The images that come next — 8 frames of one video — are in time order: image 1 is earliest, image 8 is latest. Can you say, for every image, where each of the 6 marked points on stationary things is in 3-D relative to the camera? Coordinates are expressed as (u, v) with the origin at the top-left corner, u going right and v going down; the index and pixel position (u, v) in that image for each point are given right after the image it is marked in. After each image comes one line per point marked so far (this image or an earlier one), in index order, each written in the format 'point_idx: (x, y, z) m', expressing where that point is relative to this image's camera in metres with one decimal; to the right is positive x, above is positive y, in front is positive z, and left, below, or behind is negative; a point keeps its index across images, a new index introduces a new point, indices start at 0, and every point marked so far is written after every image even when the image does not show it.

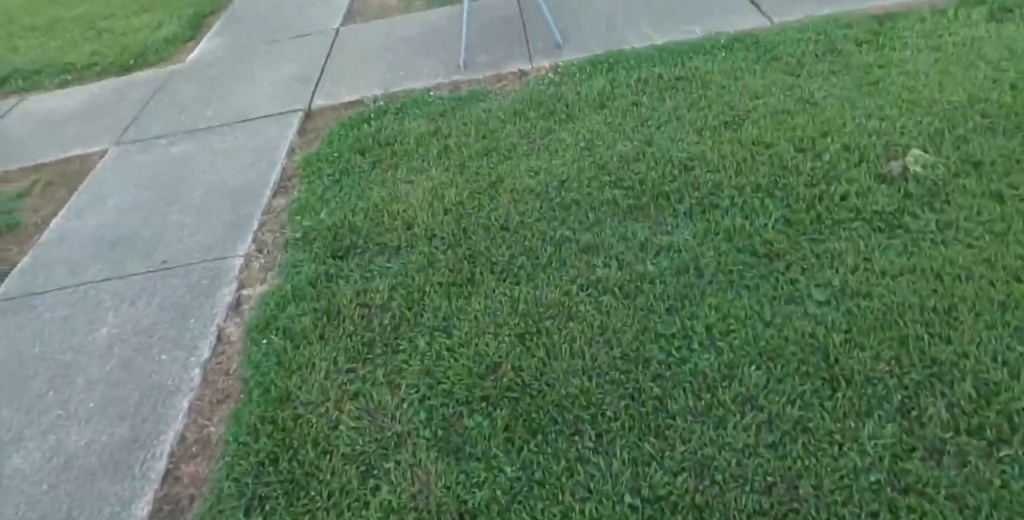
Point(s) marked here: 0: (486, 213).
0: (-0.1, +0.2, +2.4) m
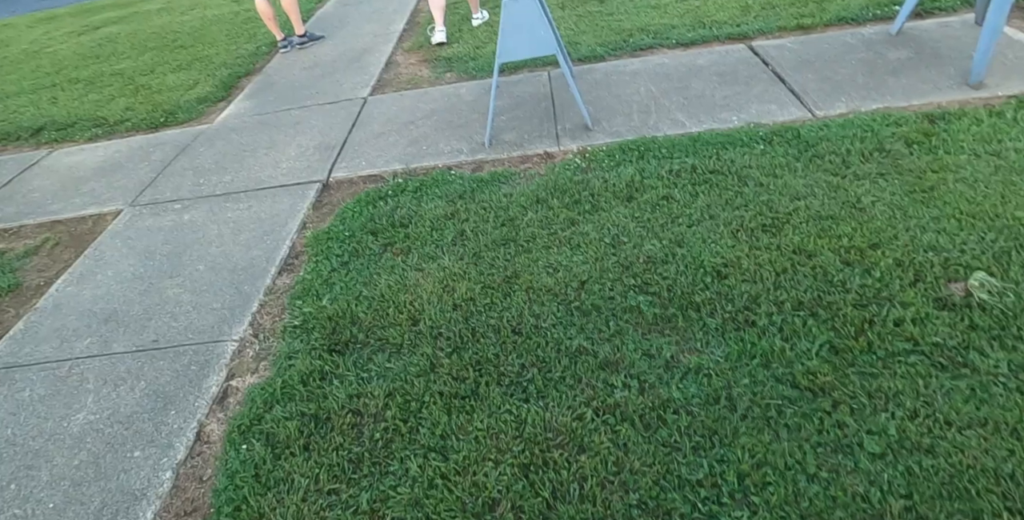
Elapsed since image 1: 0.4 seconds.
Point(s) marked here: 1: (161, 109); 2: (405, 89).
0: (-0.1, -0.2, +2.2) m
1: (-2.8, +1.2, +4.6) m
2: (-0.8, +1.2, +4.3) m
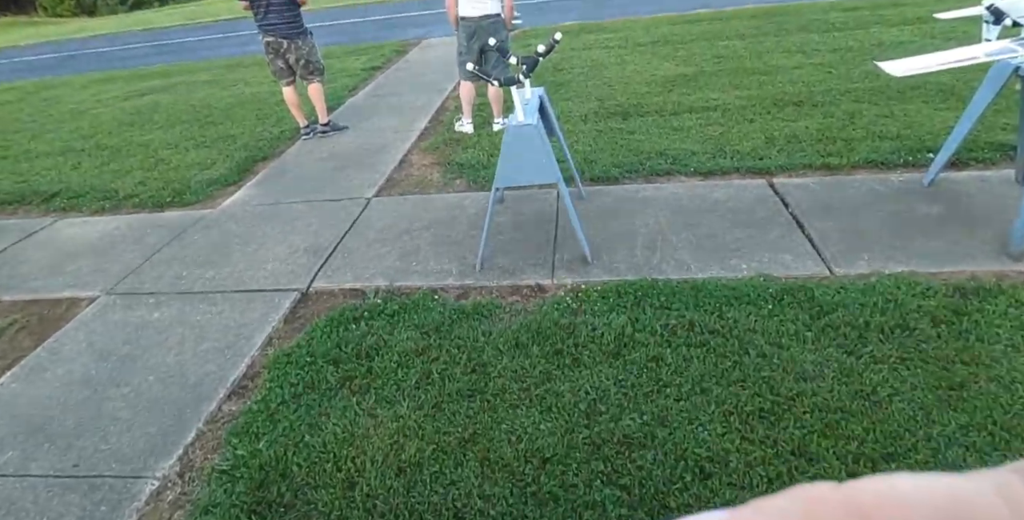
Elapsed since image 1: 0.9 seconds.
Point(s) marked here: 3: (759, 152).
0: (-0.2, -0.8, +2.0) m
1: (-2.7, +0.6, +4.7) m
2: (-0.7, +0.5, +4.2) m
3: (+1.8, +0.8, +4.2) m
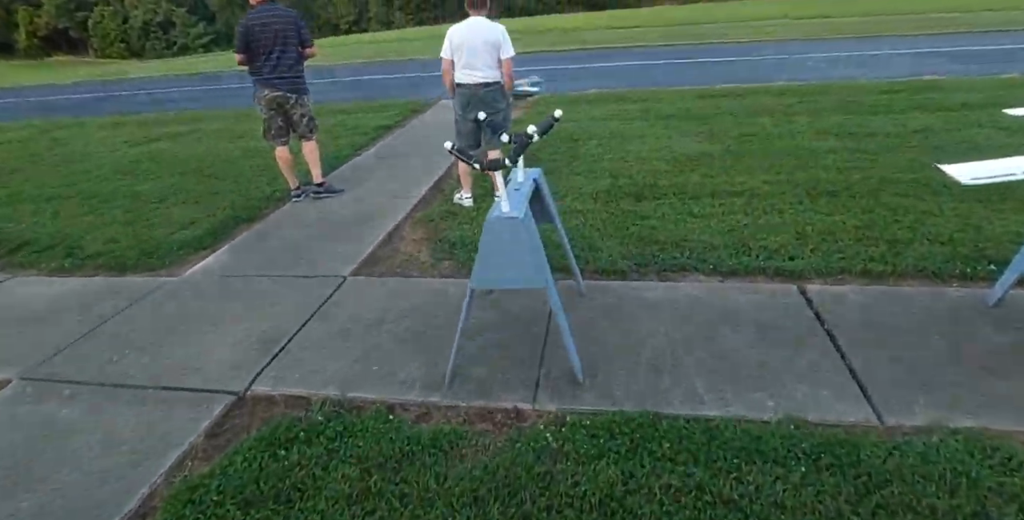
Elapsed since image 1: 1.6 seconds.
0: (-0.4, -1.2, +1.4) m
1: (-2.7, +0.1, +4.3) m
2: (-0.8, -0.1, +3.7) m
3: (+1.7, +0.1, +3.6) m
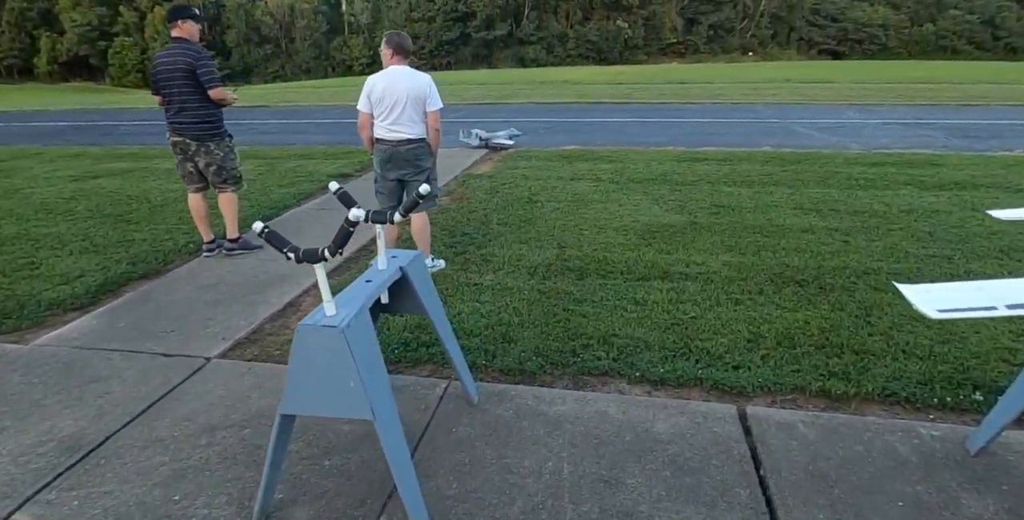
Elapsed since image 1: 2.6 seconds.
0: (-1.1, -1.4, +0.7) m
1: (-3.3, -0.3, +3.8) m
2: (-1.3, -0.5, +3.2) m
3: (+1.2, -0.5, +3.0) m
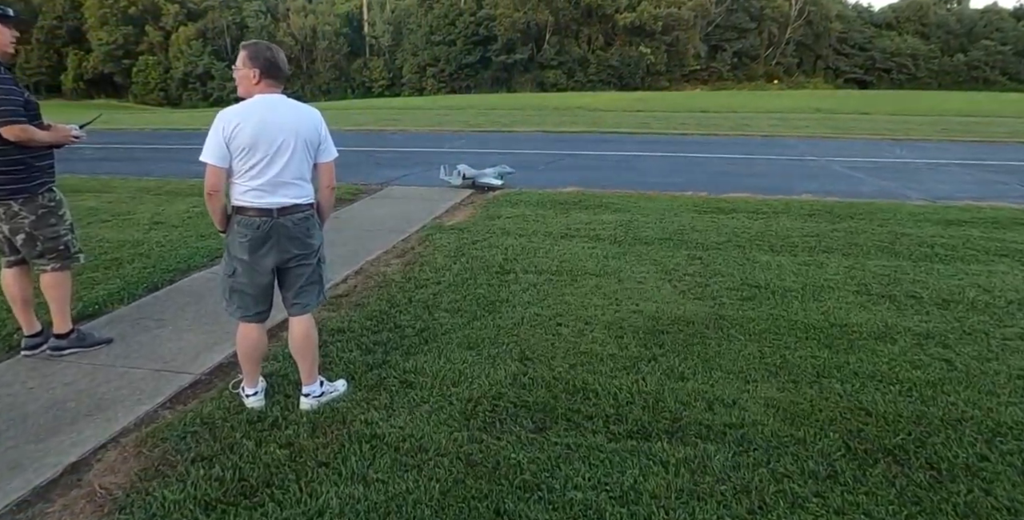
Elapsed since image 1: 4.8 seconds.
0: (-1.5, -1.9, -0.7) m
1: (-3.6, -0.8, +2.4) m
2: (-1.7, -1.1, +1.7) m
3: (+0.8, -1.1, +1.6) m
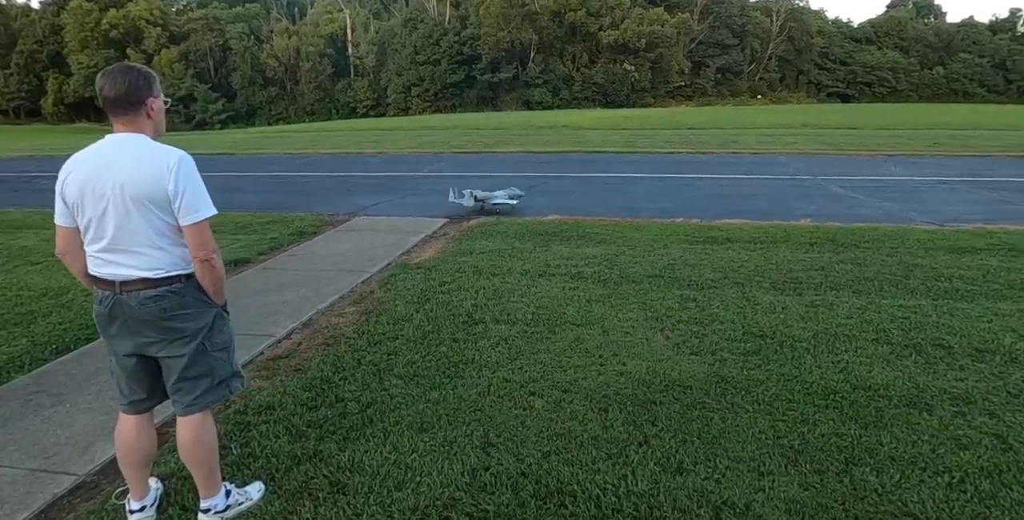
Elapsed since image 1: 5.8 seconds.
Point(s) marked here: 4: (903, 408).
0: (-1.6, -2.1, -1.4) m
1: (-3.8, -1.2, +1.8) m
2: (-1.9, -1.3, +1.1) m
3: (+0.6, -1.3, +1.0) m
4: (+1.9, -0.7, +2.9) m
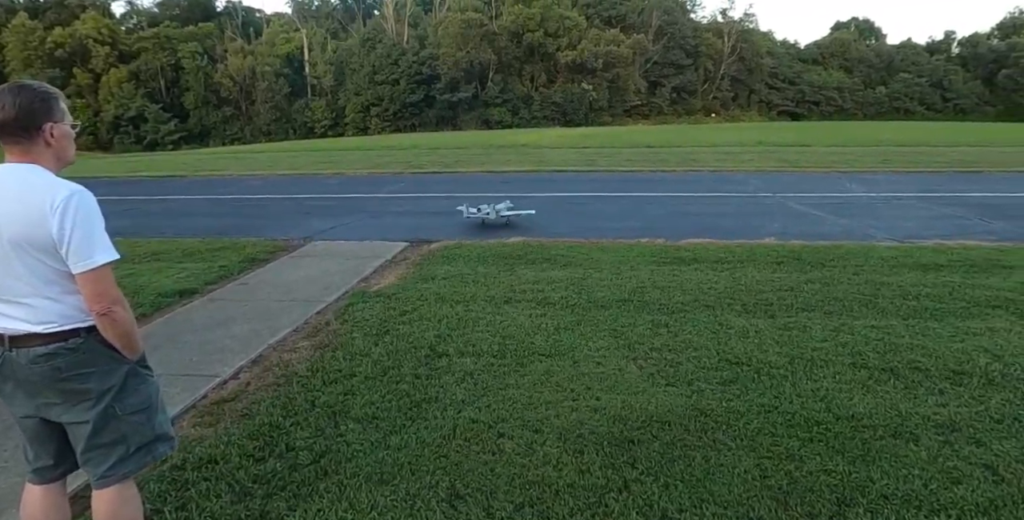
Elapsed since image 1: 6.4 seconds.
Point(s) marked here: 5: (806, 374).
0: (-1.5, -2.1, -1.7) m
1: (-3.8, -1.3, +1.3) m
2: (-1.9, -1.5, +0.7) m
3: (+0.6, -1.4, +0.8) m
4: (+1.8, -0.8, +2.7) m
5: (+1.7, -0.7, +3.4) m
